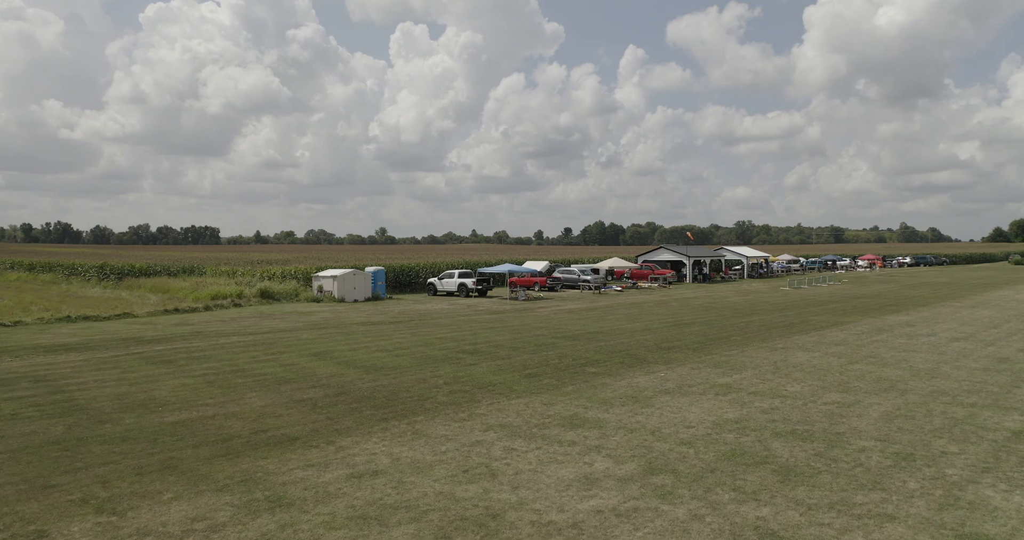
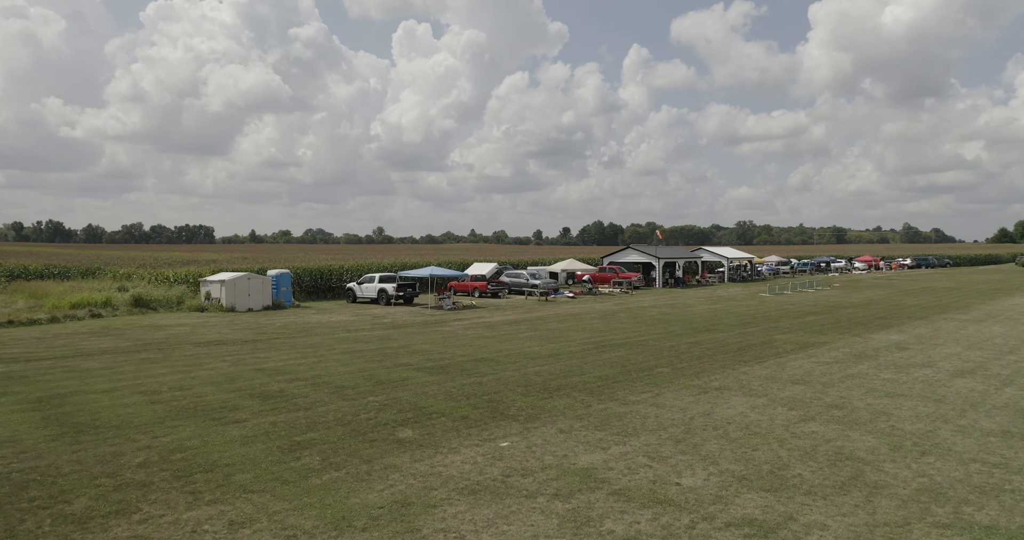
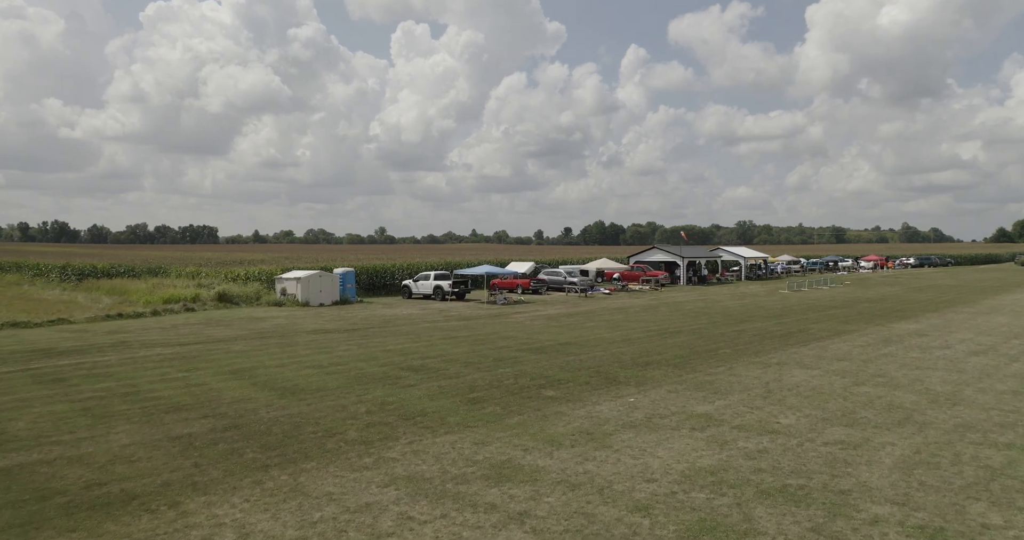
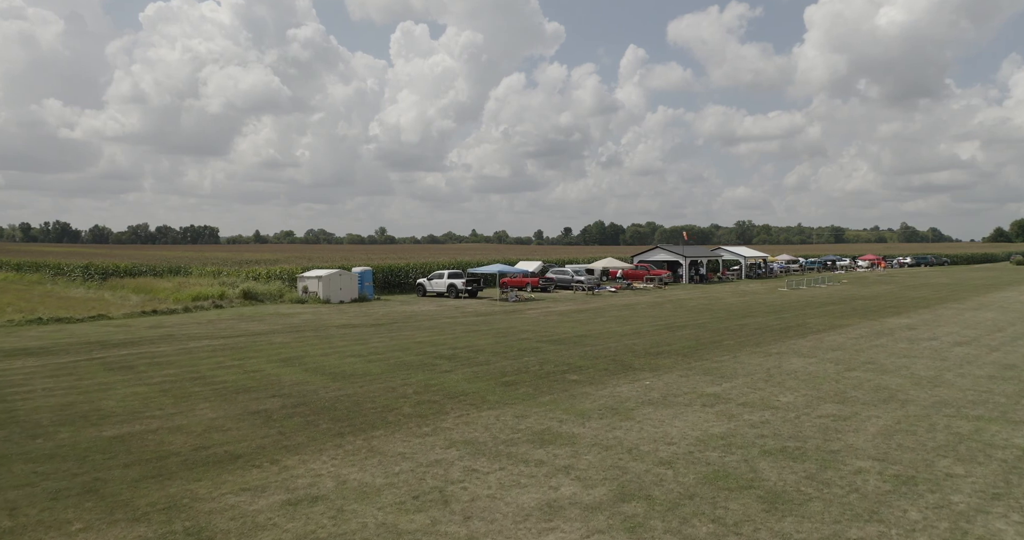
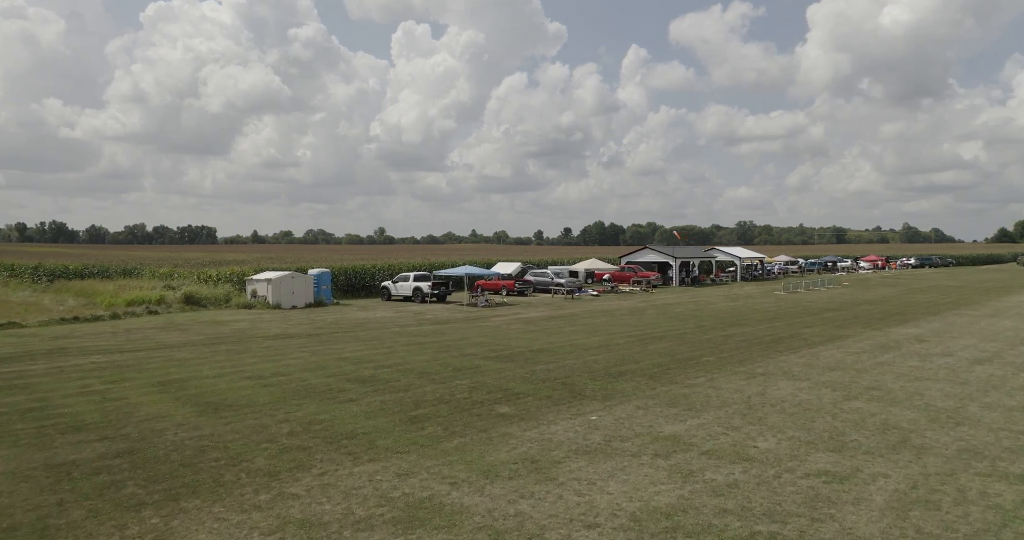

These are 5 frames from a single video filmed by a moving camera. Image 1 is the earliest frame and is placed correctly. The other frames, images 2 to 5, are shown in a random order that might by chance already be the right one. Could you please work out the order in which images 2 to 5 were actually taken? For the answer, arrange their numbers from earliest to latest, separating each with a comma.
4, 3, 5, 2
